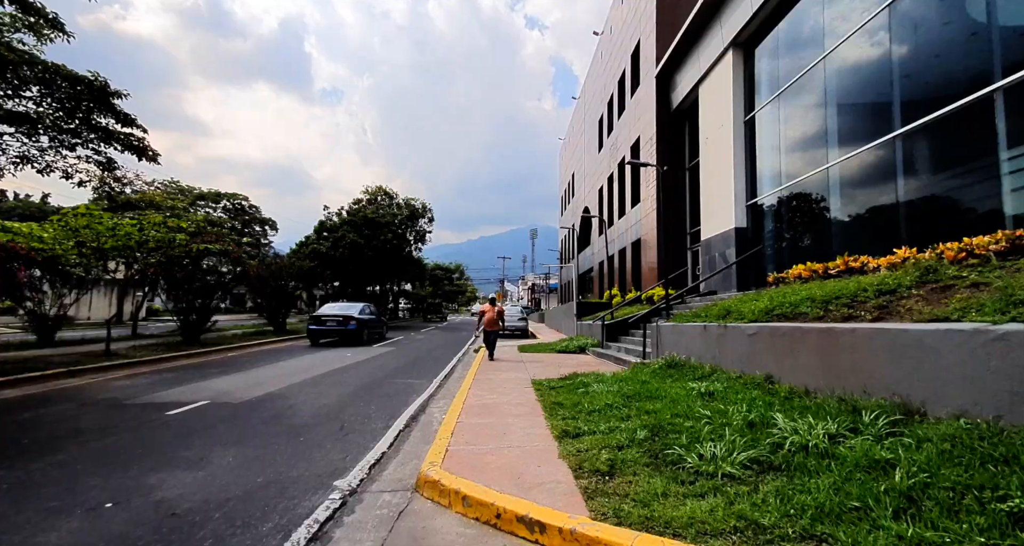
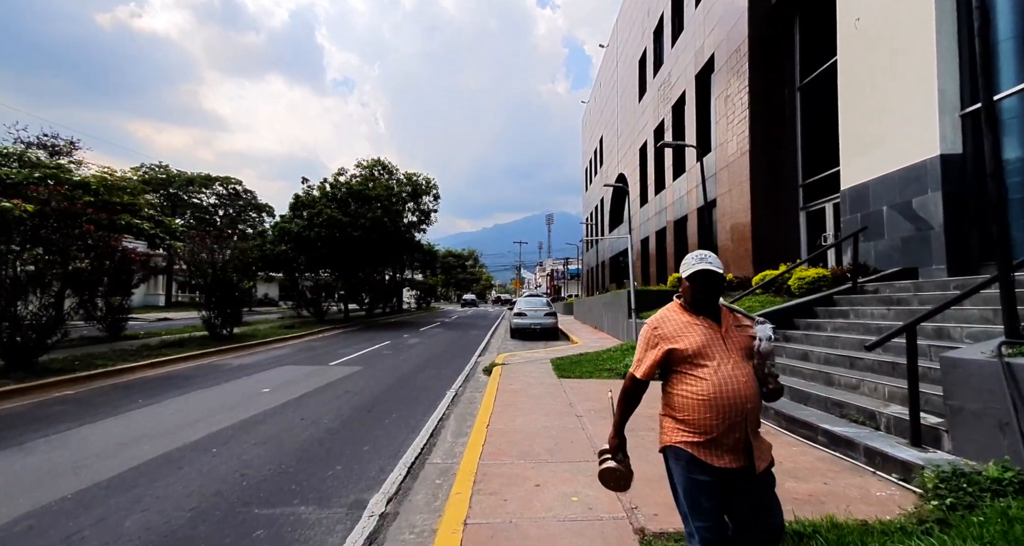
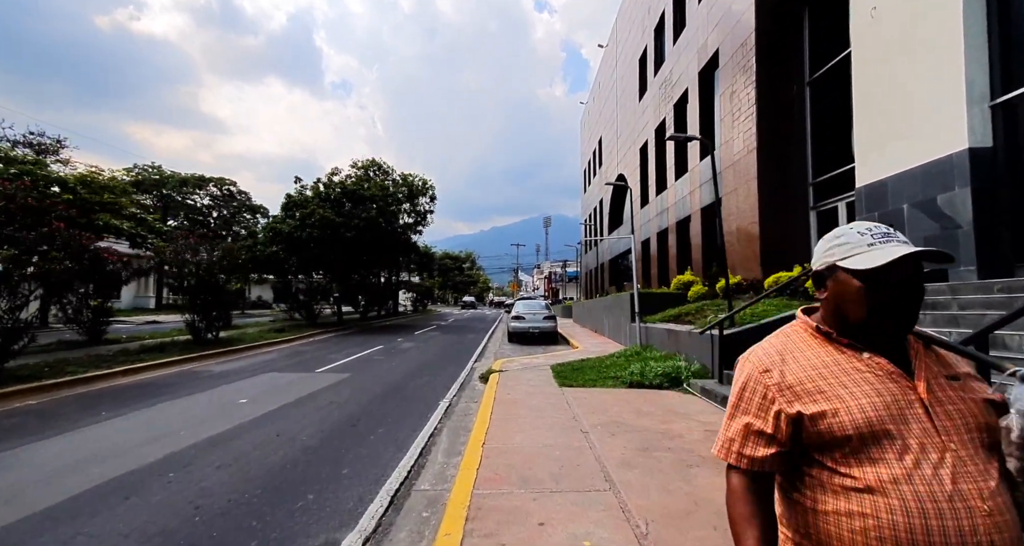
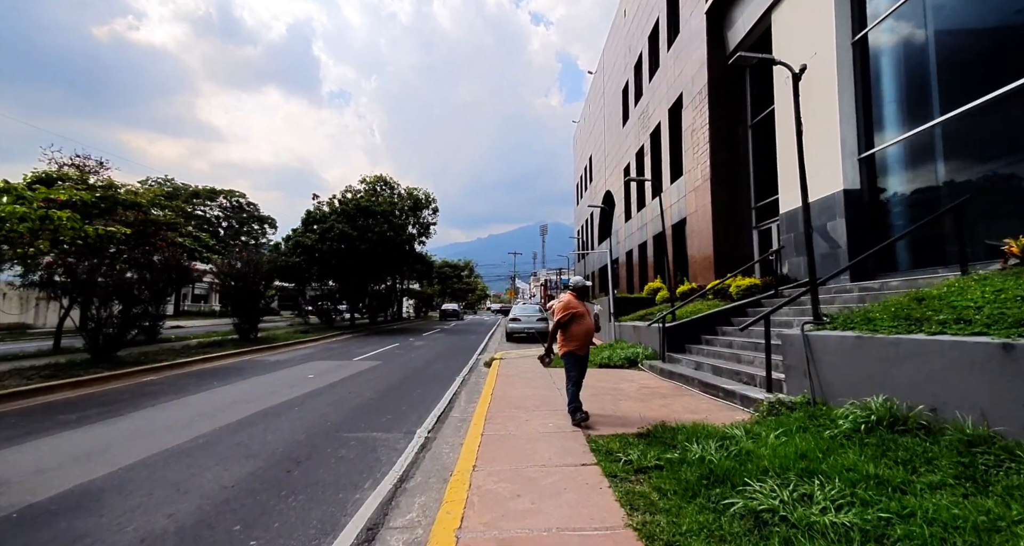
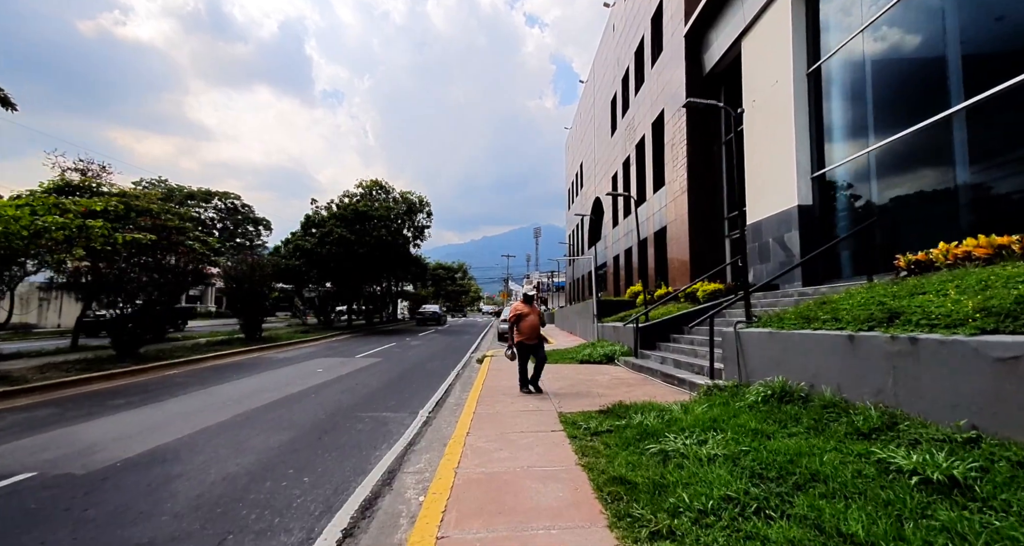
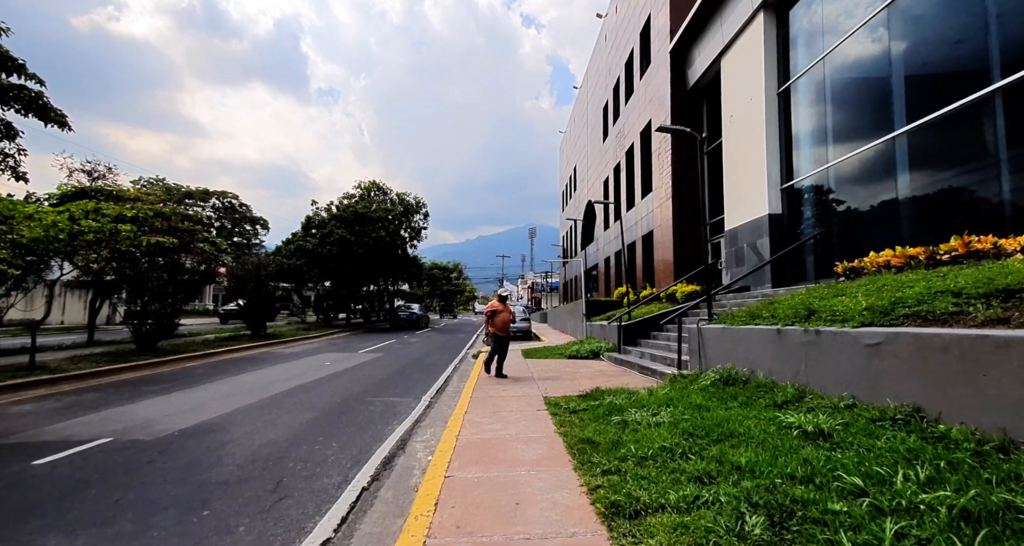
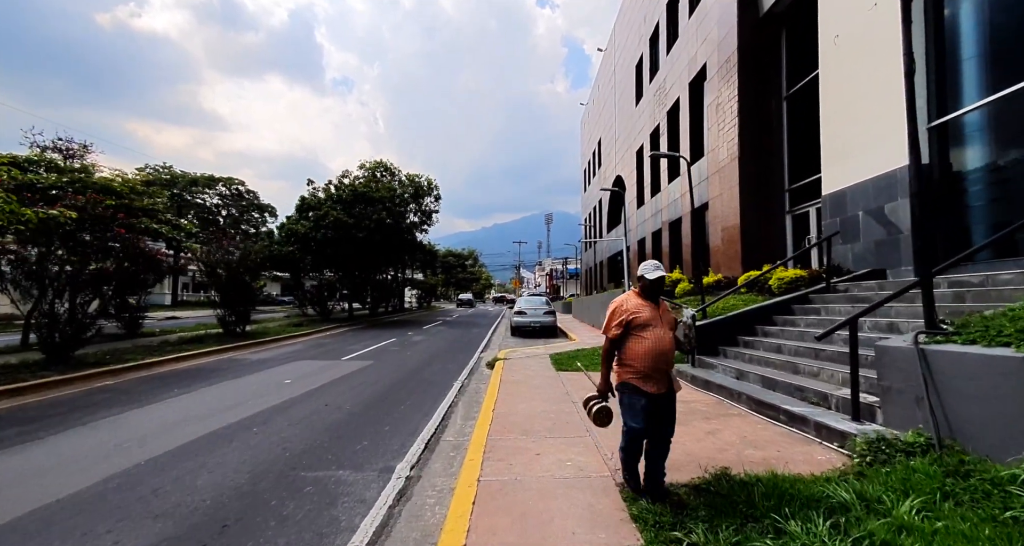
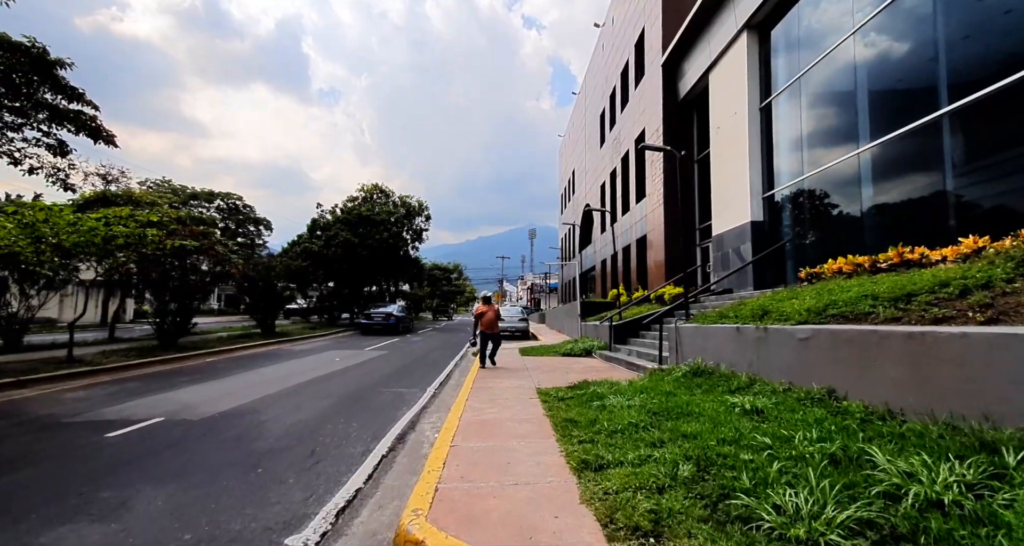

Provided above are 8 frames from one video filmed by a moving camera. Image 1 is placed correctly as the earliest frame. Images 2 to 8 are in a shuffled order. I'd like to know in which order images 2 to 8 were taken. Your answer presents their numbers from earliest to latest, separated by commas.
8, 6, 5, 4, 7, 2, 3
